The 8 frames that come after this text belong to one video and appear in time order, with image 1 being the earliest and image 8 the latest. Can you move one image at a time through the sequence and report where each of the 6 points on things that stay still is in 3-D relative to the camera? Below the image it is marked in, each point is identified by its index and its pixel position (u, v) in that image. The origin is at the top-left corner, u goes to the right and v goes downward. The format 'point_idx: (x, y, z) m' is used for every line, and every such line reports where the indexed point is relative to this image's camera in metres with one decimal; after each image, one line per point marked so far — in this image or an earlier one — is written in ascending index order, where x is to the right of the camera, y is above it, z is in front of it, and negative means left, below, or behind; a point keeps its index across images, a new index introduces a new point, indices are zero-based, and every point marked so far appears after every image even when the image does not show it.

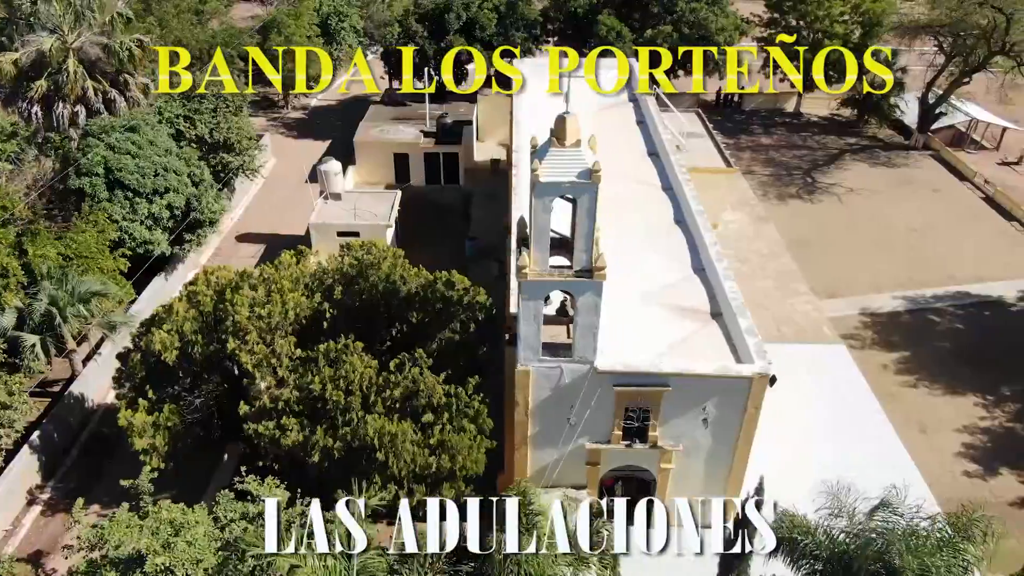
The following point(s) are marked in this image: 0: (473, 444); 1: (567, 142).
0: (-0.7, -3.1, +15.1) m
1: (+0.9, +2.5, +12.9) m
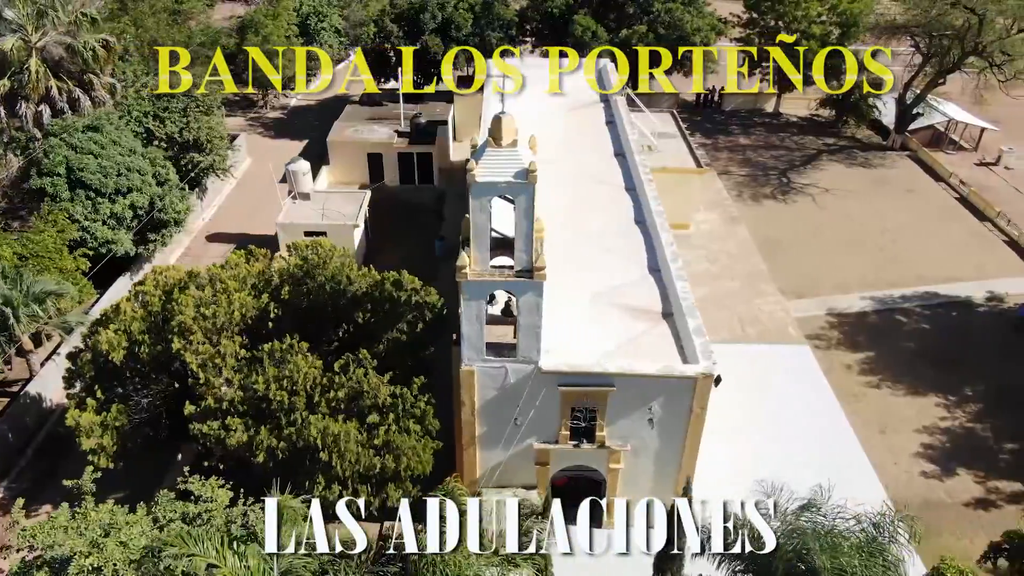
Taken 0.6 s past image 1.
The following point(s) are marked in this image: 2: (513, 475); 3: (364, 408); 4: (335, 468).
0: (-1.8, -3.1, +15.1) m
1: (-0.1, +2.5, +12.9) m
2: (0.0, -4.0, +16.4) m
3: (-2.9, -2.3, +14.9) m
4: (-3.3, -3.4, +14.5) m
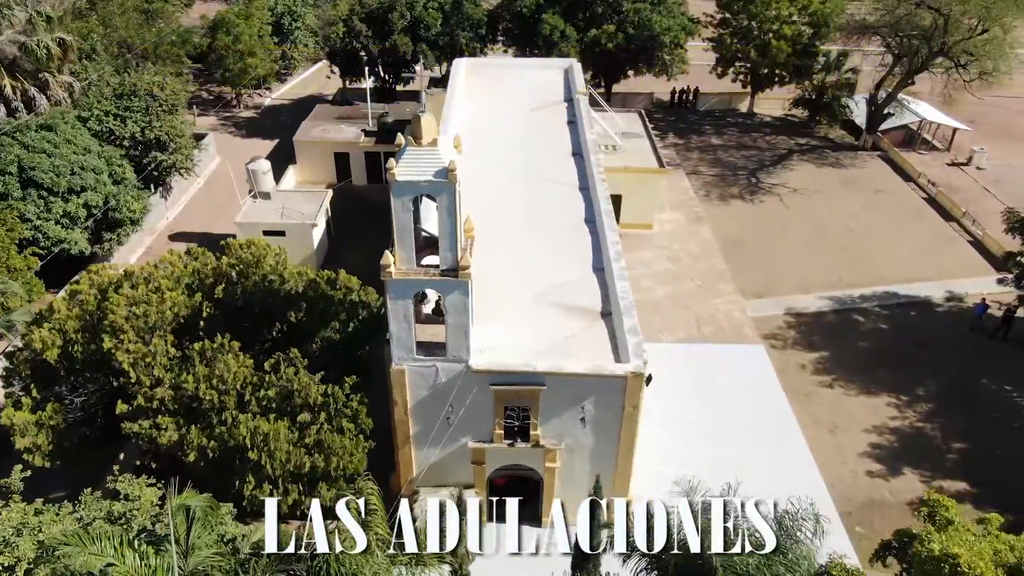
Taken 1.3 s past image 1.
0: (-3.1, -3.1, +15.1) m
1: (-1.5, +2.5, +12.9) m
2: (-1.3, -4.0, +16.4) m
3: (-4.2, -2.3, +14.9) m
4: (-4.6, -3.4, +14.5) m
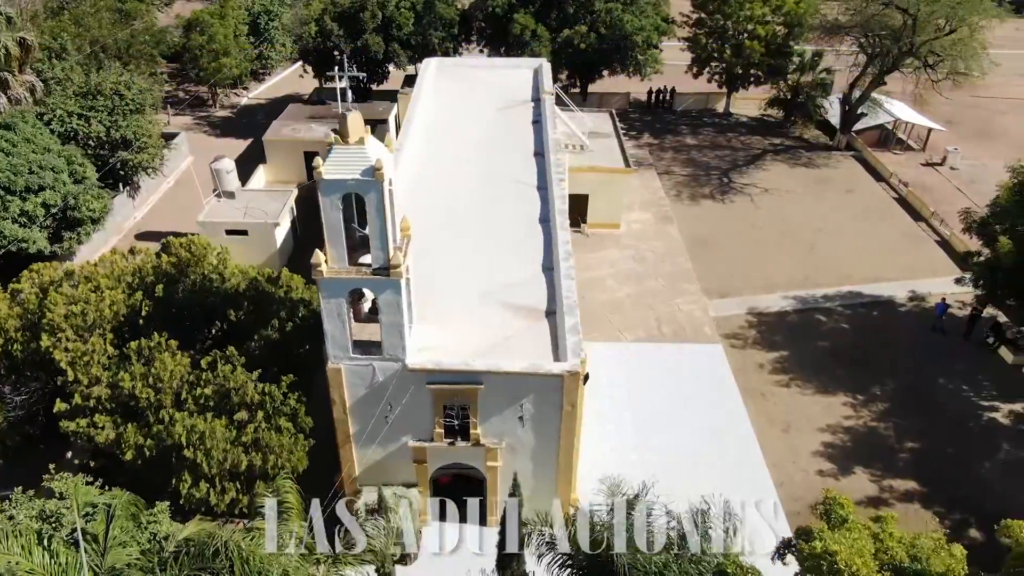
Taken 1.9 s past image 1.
0: (-4.4, -3.1, +15.1) m
1: (-2.7, +2.5, +12.9) m
2: (-2.6, -4.0, +16.5) m
3: (-5.5, -2.3, +15.0) m
4: (-5.9, -3.4, +14.5) m
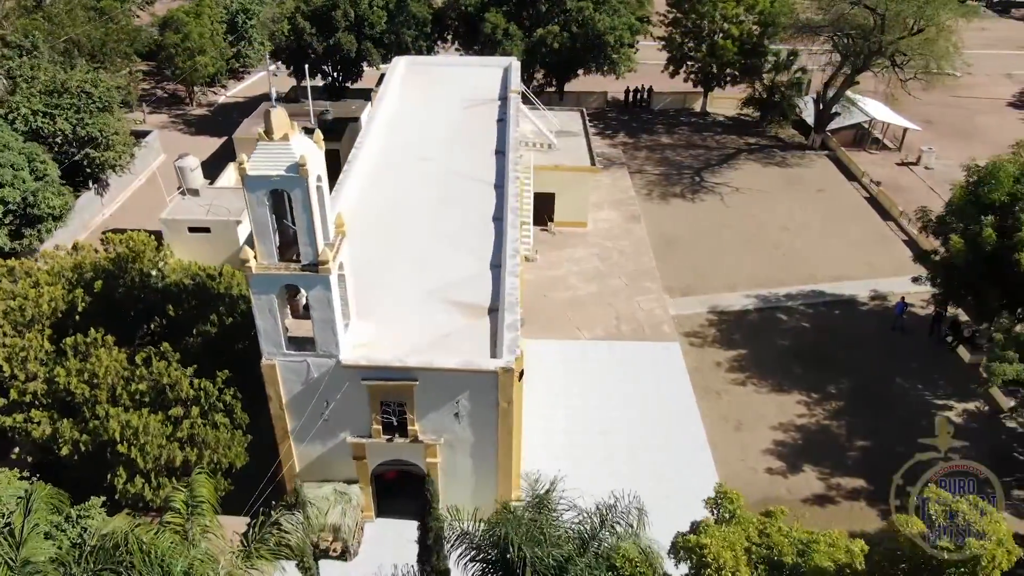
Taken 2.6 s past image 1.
0: (-5.7, -3.0, +15.2) m
1: (-4.0, +2.6, +13.0) m
2: (-3.9, -3.9, +16.5) m
3: (-6.8, -2.2, +15.0) m
4: (-7.2, -3.3, +14.5) m
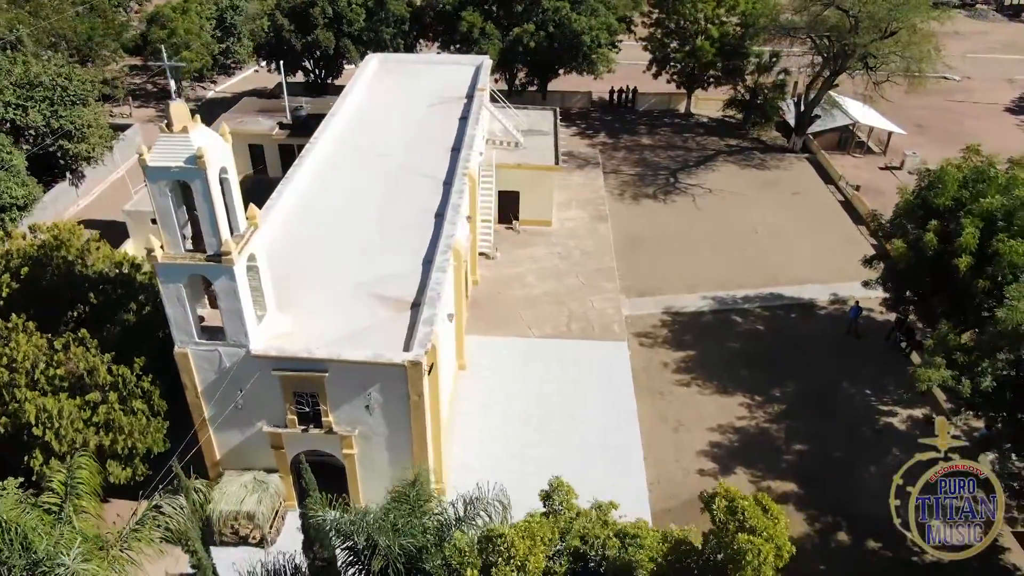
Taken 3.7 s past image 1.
0: (-7.5, -2.8, +15.5) m
1: (-5.8, +2.7, +13.2) m
2: (-5.7, -3.7, +16.8) m
3: (-8.6, -2.0, +15.3) m
4: (-9.0, -3.0, +14.9) m
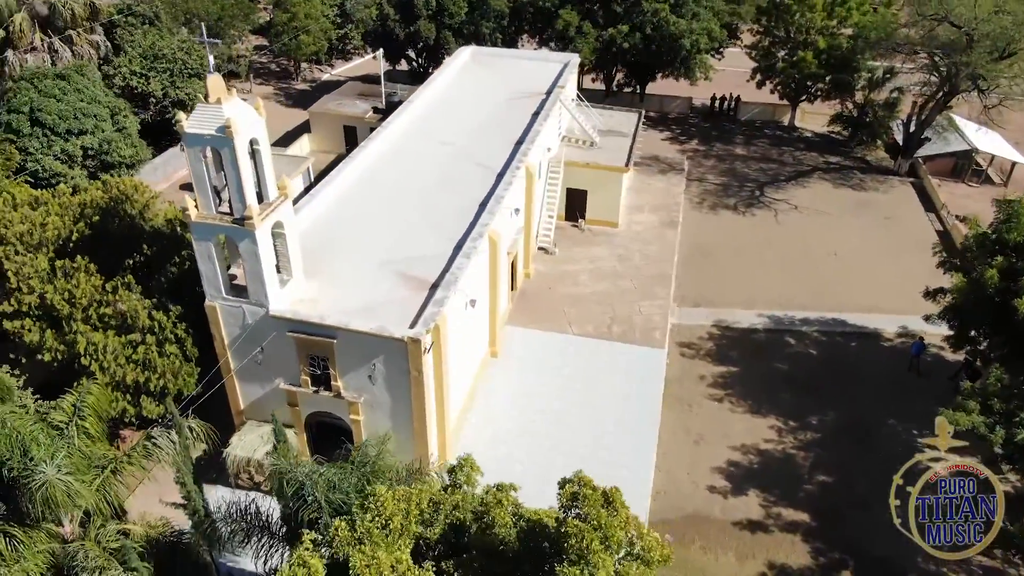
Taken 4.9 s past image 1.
0: (-7.5, -1.8, +17.0) m
1: (-5.7, +3.6, +14.5) m
2: (-5.6, -2.9, +18.0) m
3: (-8.5, -0.9, +17.1) m
4: (-9.2, -1.9, +16.7) m
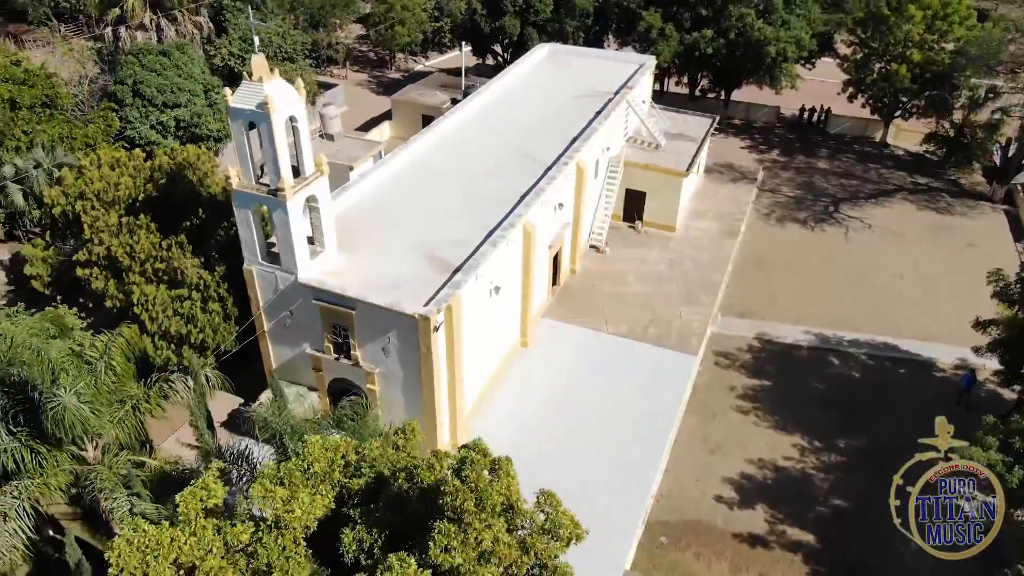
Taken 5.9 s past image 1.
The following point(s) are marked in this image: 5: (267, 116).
0: (-7.2, -0.9, +18.5) m
1: (-5.2, +4.3, +15.7) m
2: (-5.3, -2.2, +19.2) m
3: (-8.1, +0.1, +18.7) m
4: (-8.9, -0.8, +18.4) m
5: (-5.0, +3.5, +15.5) m
